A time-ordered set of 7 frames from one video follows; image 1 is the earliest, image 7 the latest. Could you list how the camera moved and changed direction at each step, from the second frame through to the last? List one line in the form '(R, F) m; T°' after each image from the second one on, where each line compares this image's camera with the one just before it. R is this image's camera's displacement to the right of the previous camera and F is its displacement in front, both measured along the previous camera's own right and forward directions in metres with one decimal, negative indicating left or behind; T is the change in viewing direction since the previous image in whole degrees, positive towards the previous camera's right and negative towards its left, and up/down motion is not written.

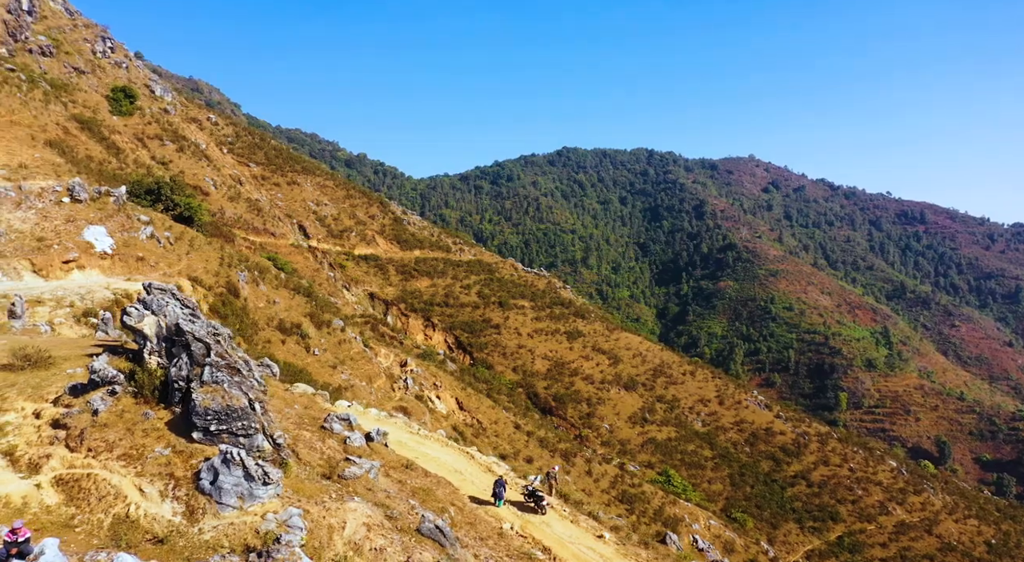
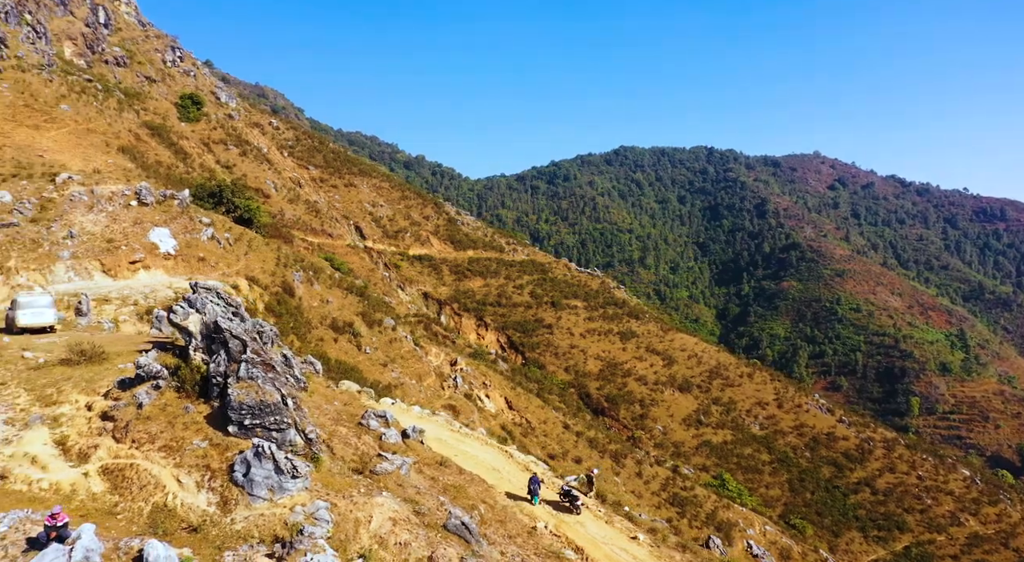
(+0.6, +0.1) m; -5°
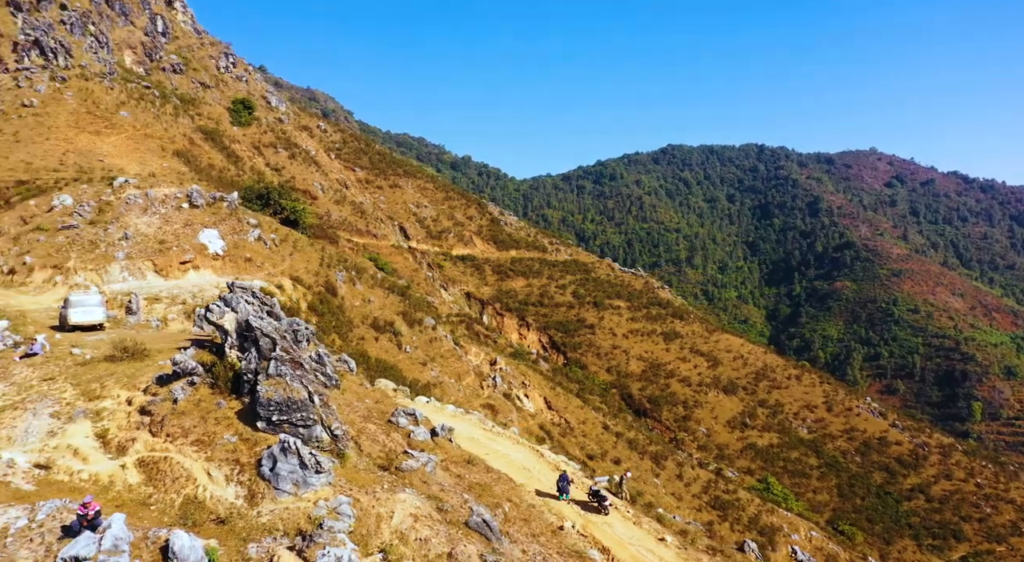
(+0.4, 0.0) m; -4°
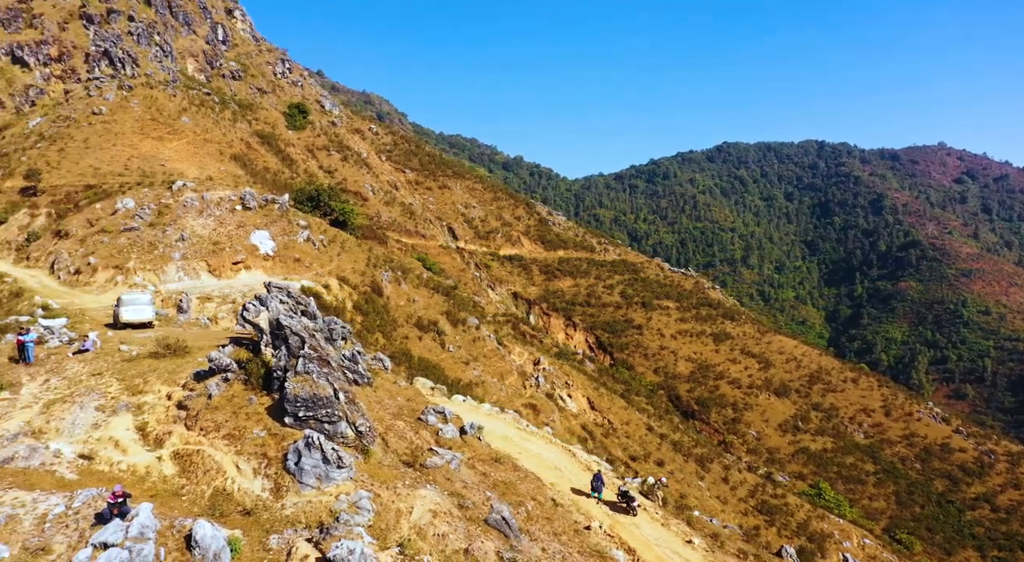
(+0.6, 0.0) m; -4°
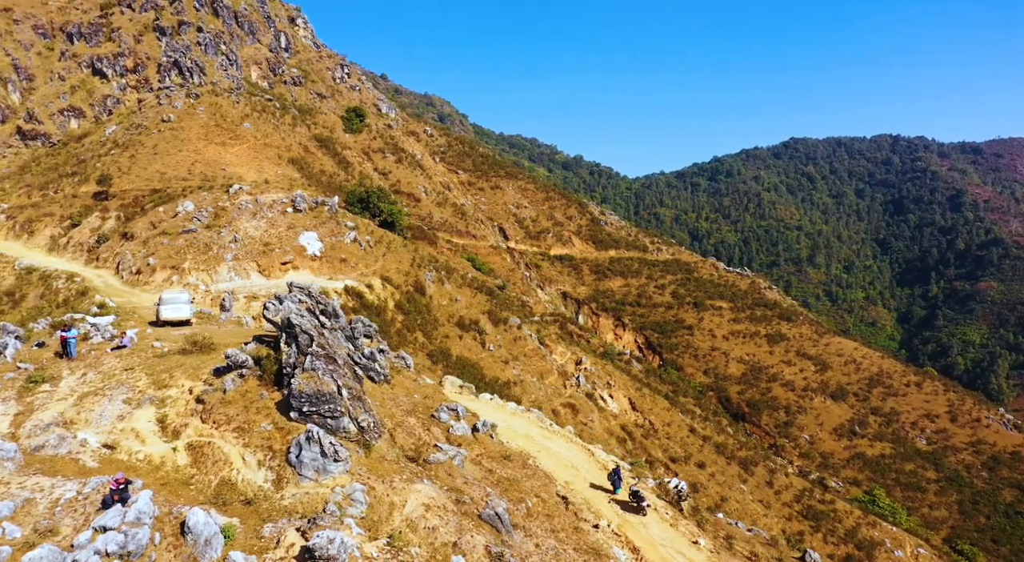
(+1.2, -0.1) m; -4°
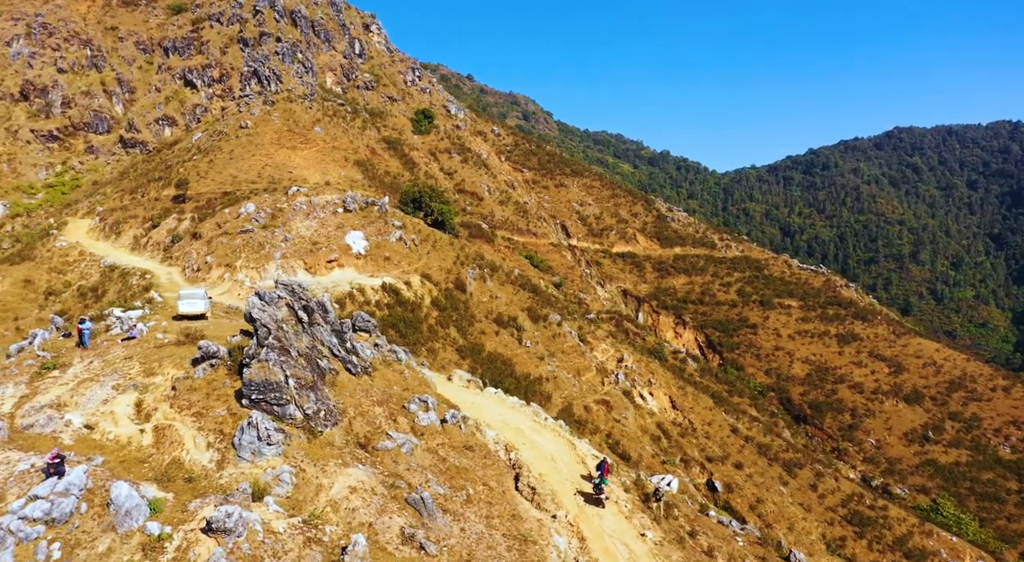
(+3.1, -0.5) m; -5°
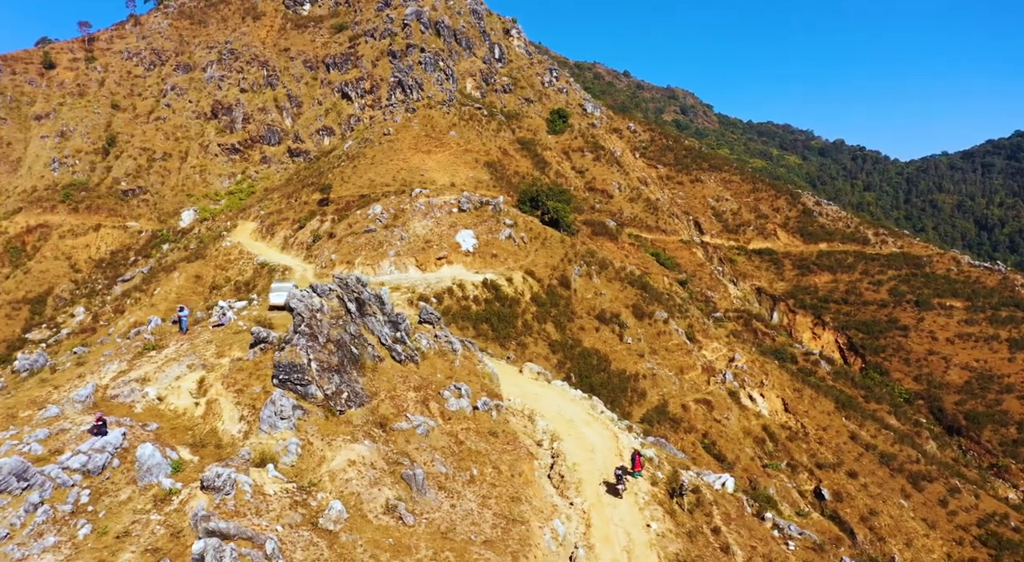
(+3.3, -0.4) m; -11°
